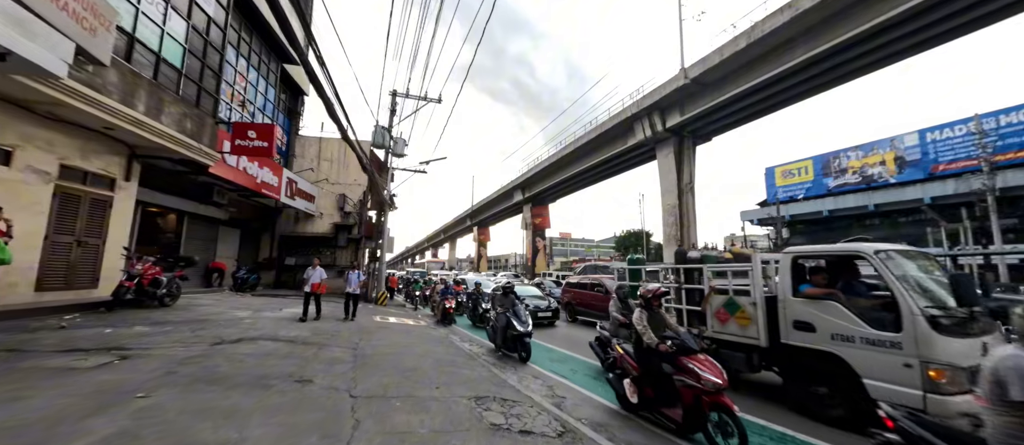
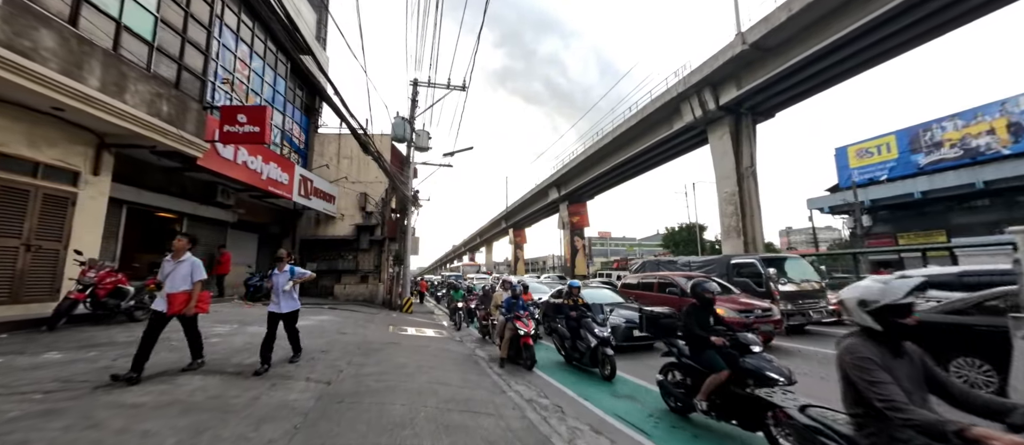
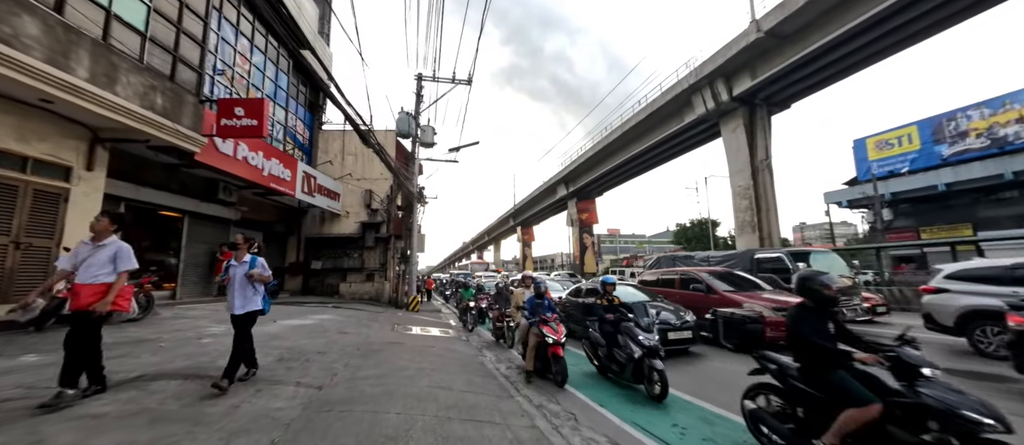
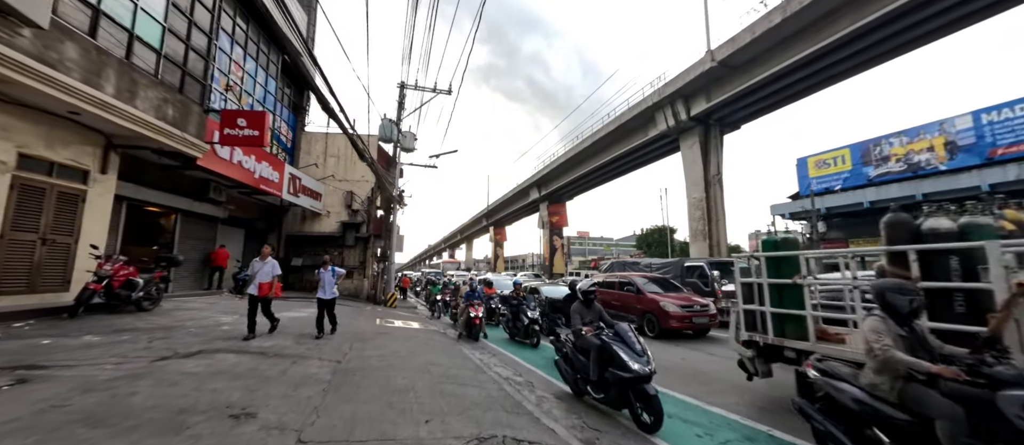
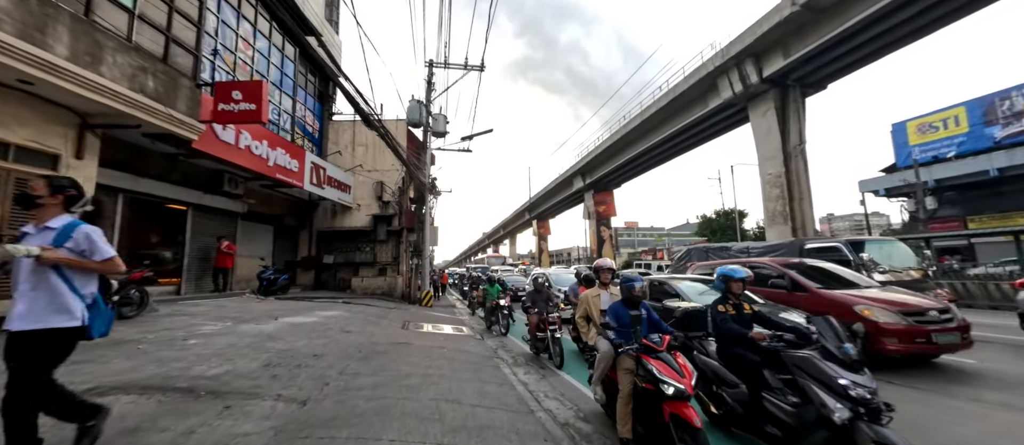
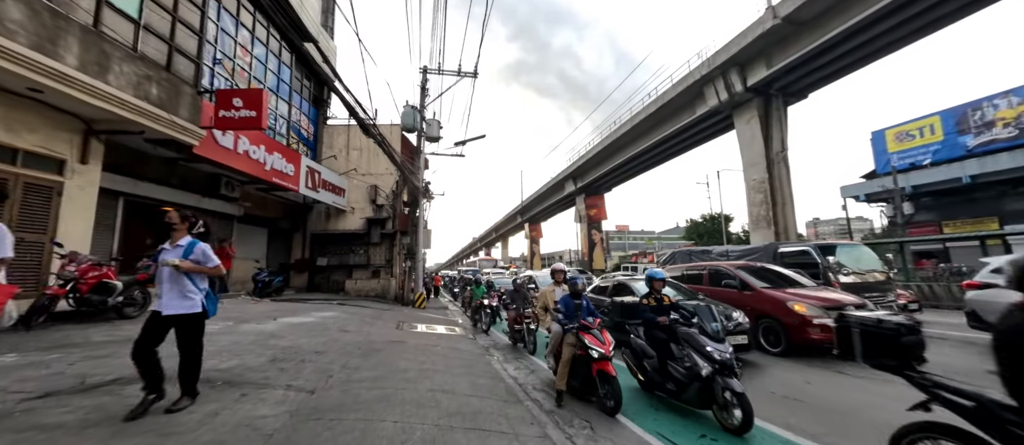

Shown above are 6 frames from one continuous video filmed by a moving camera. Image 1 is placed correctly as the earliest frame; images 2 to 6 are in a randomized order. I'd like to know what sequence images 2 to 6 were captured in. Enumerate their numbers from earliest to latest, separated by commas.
4, 2, 3, 6, 5
